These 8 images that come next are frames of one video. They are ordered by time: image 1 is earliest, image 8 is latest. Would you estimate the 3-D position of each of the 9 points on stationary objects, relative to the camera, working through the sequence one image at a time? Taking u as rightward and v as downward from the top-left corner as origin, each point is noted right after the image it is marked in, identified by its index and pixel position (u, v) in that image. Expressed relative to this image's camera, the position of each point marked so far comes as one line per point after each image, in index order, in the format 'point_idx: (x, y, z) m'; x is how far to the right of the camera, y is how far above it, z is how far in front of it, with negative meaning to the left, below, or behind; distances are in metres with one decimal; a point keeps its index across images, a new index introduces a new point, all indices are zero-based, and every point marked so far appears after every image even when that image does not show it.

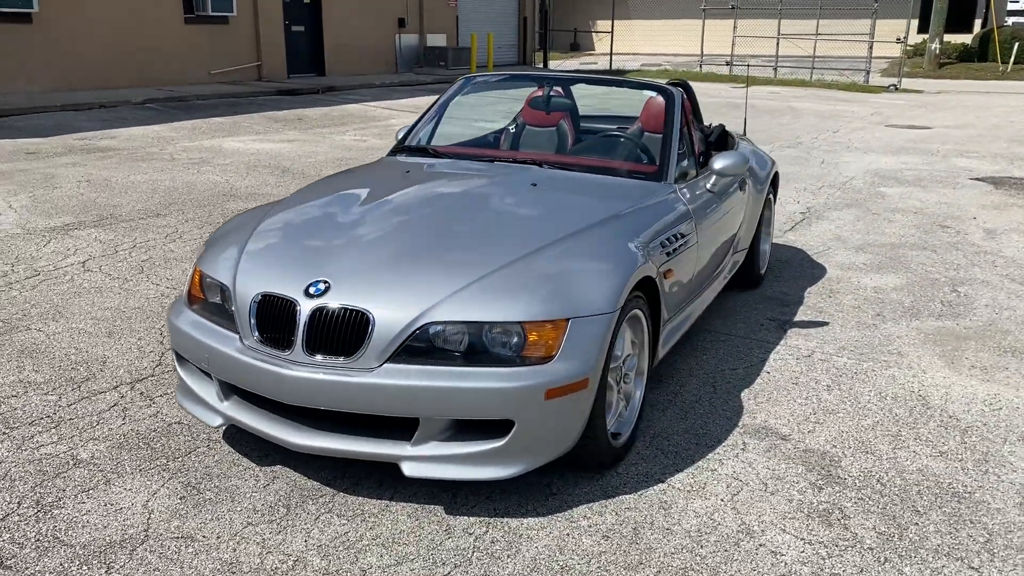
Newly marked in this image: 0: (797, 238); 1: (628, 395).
0: (+2.3, +0.4, +7.2) m
1: (+0.4, -0.4, +3.4) m
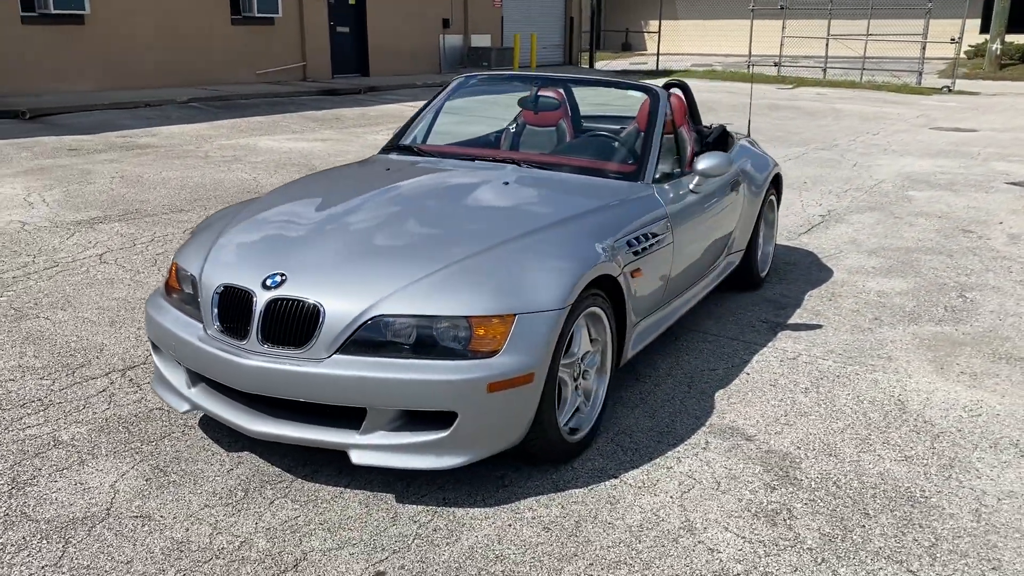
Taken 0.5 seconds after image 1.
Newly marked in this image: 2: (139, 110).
0: (+2.4, +0.4, +7.2) m
1: (+0.3, -0.4, +3.5) m
2: (-6.2, +3.0, +14.7) m
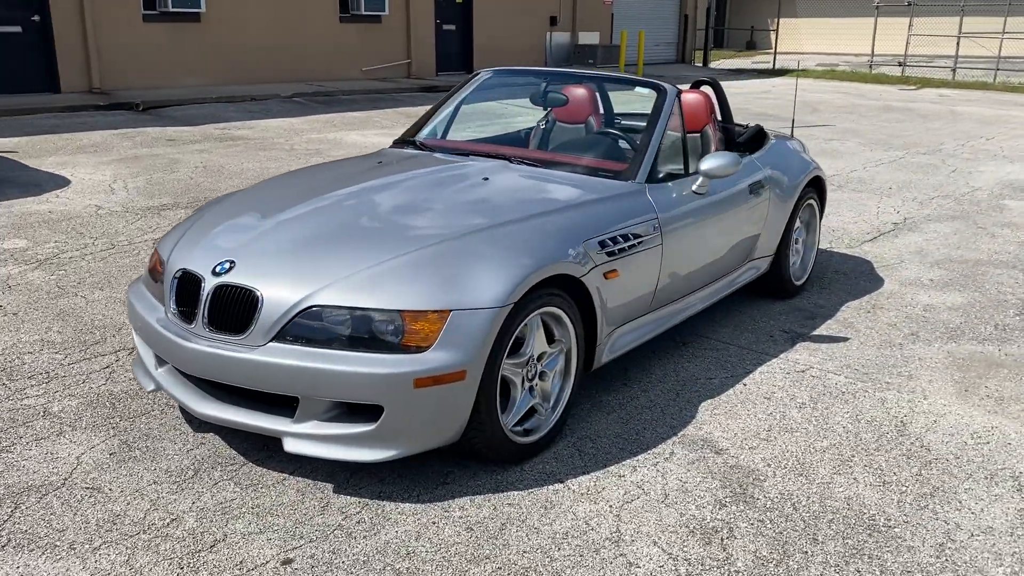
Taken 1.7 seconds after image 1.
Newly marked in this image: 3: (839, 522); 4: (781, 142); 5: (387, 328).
0: (+2.8, +0.3, +6.8) m
1: (+0.1, -0.4, +3.4) m
2: (-4.7, +3.2, +15.4) m
3: (+1.1, -0.8, +2.9) m
4: (+1.6, +0.9, +5.4) m
5: (-0.4, -0.1, +2.9) m
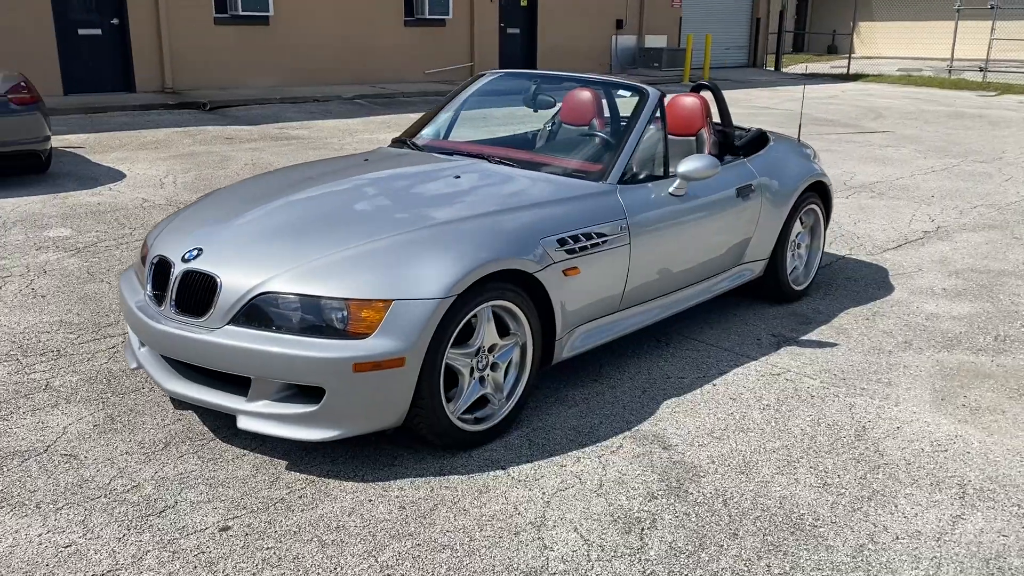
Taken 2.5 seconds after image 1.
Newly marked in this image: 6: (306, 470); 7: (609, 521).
0: (+2.9, +0.2, +6.7) m
1: (-0.1, -0.4, +3.5) m
2: (-3.7, +3.3, +15.9) m
3: (+0.9, -0.8, +3.0) m
4: (+1.6, +0.9, +5.4) m
5: (-0.6, -0.1, +3.1) m
6: (-0.8, -0.7, +3.2) m
7: (+0.3, -0.8, +2.9) m
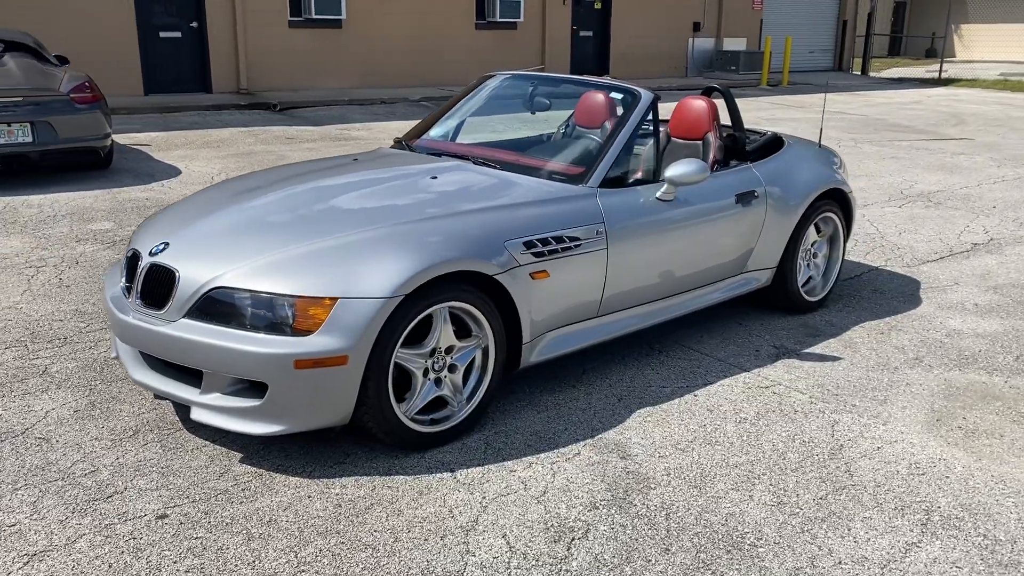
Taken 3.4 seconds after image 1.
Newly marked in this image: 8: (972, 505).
0: (+3.0, +0.1, +6.4) m
1: (-0.2, -0.4, +3.5) m
2: (-2.6, +3.3, +16.2) m
3: (+0.6, -0.8, +2.9) m
4: (+1.7, +0.8, +5.2) m
5: (-0.8, -0.1, +3.1) m
6: (-0.9, -0.7, +3.3) m
7: (+0.1, -0.8, +2.9) m
8: (+1.6, -0.8, +3.1) m
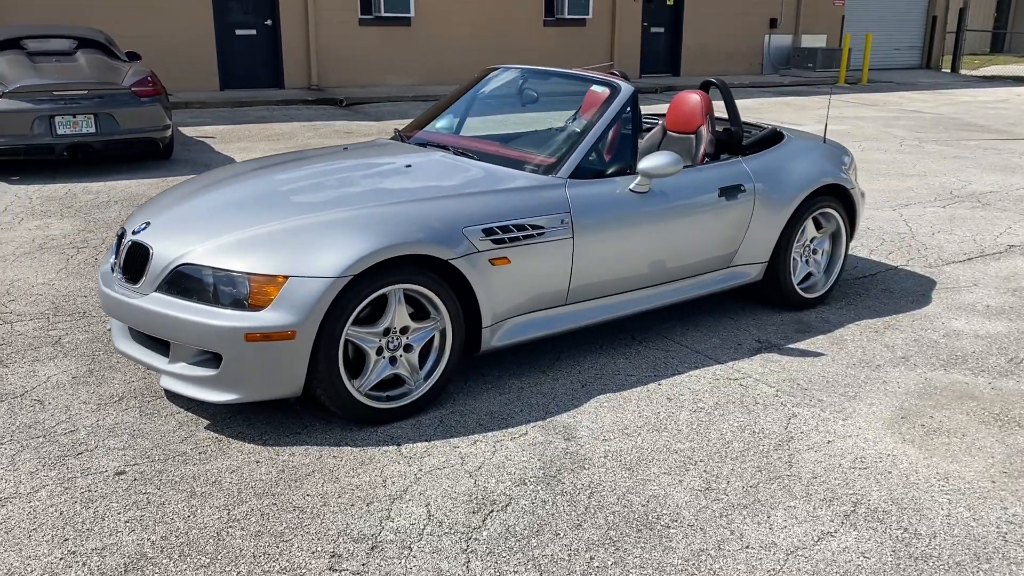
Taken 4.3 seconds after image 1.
0: (+3.1, +0.1, +6.2) m
1: (-0.4, -0.3, +3.6) m
2: (-1.4, +3.5, +16.5) m
3: (+0.4, -0.8, +3.0) m
4: (+1.7, +0.8, +5.1) m
5: (-1.0, 0.0, +3.3) m
6: (-1.2, -0.6, +3.5) m
7: (-0.2, -0.7, +3.0) m
8: (+1.4, -0.7, +3.1) m
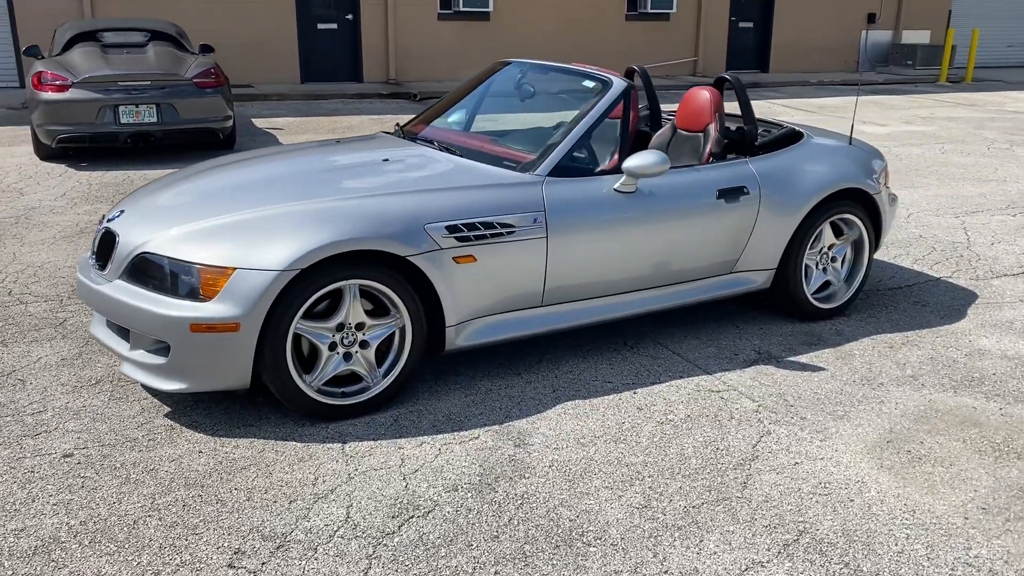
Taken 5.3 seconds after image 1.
0: (+3.2, 0.0, +5.7) m
1: (-0.6, -0.3, +3.6) m
2: (-0.1, +3.6, +16.5) m
3: (+0.1, -0.8, +2.8) m
4: (+1.7, +0.8, +4.9) m
5: (-1.2, 0.0, +3.3) m
6: (-1.3, -0.5, +3.6) m
7: (-0.4, -0.7, +3.0) m
8: (+1.1, -0.8, +2.9) m
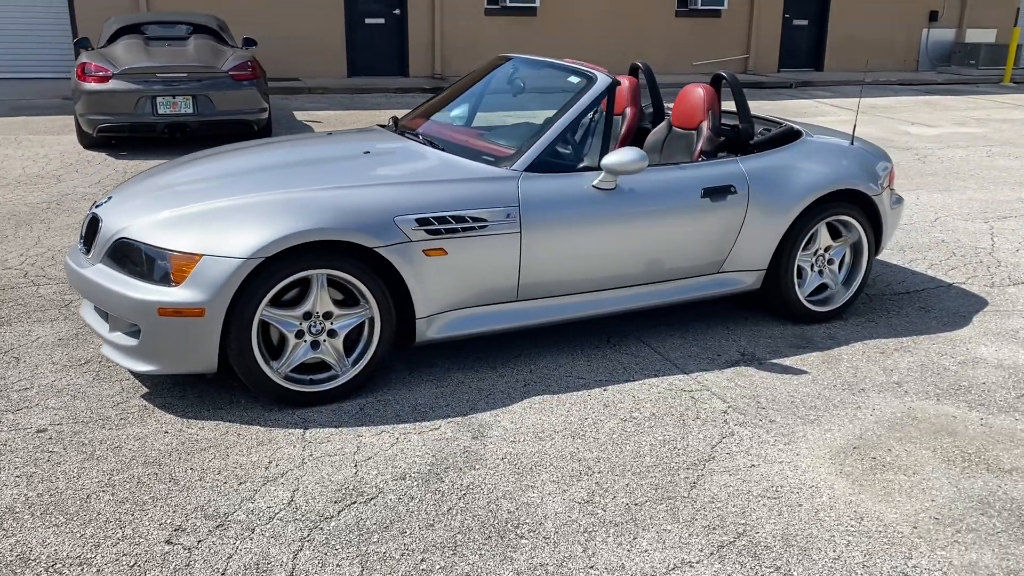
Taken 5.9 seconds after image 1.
0: (+3.2, 0.0, +5.5) m
1: (-0.7, -0.3, +3.7) m
2: (+0.7, +3.6, +16.4) m
3: (-0.1, -0.8, +2.9) m
4: (+1.7, +0.8, +4.8) m
5: (-1.4, +0.1, +3.5) m
6: (-1.5, -0.5, +3.7) m
7: (-0.6, -0.7, +3.0) m
8: (+0.9, -0.8, +2.8) m
